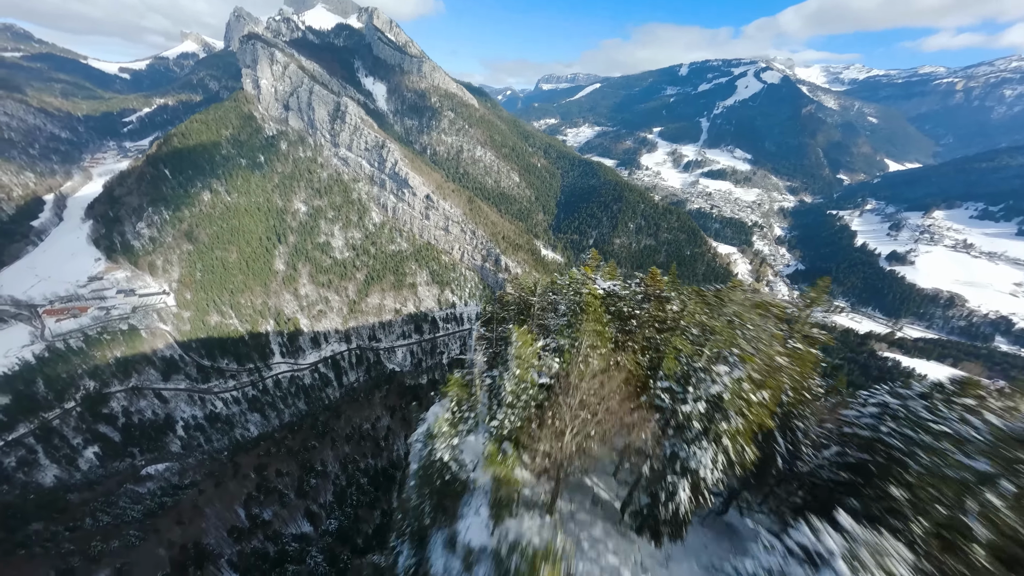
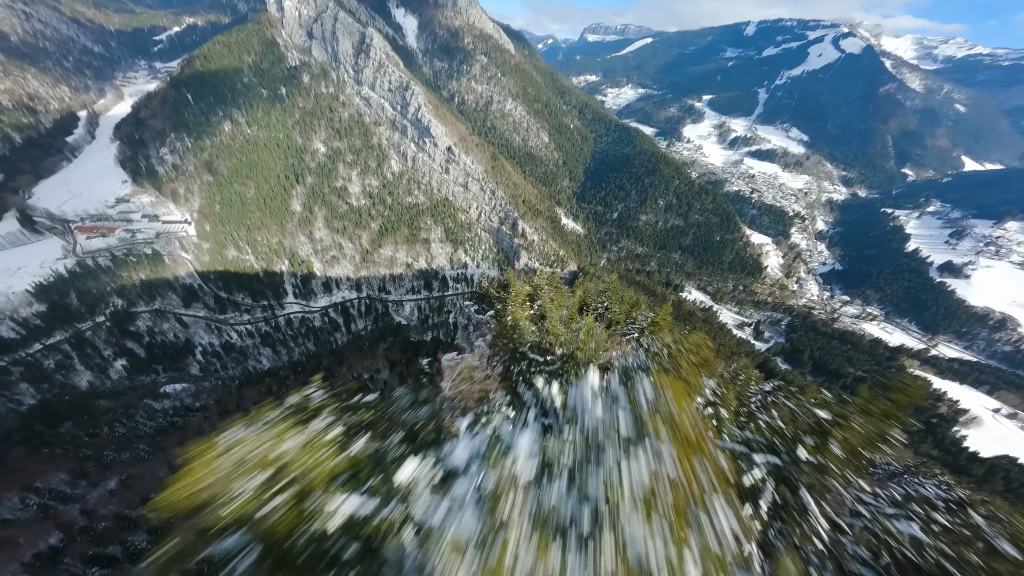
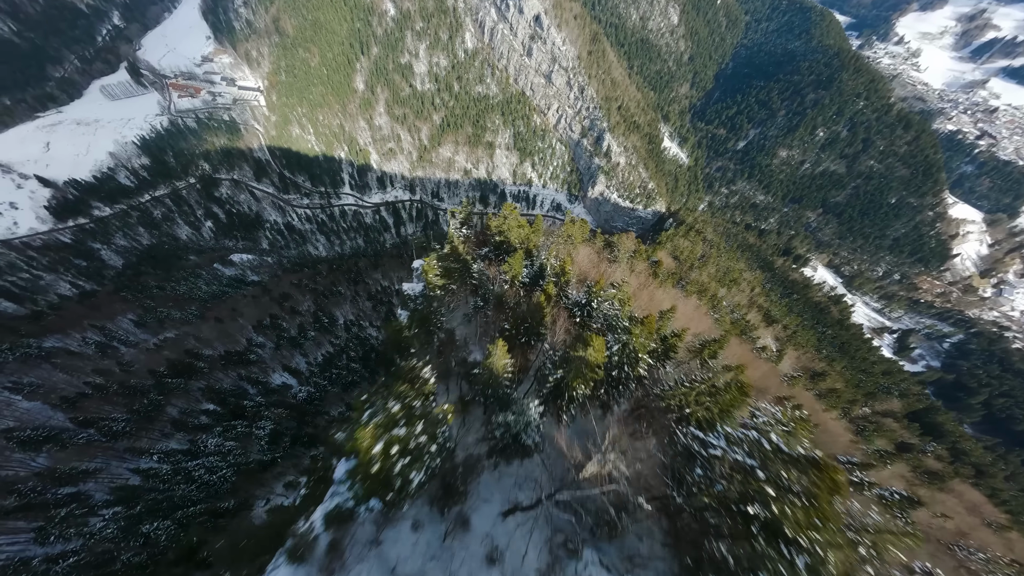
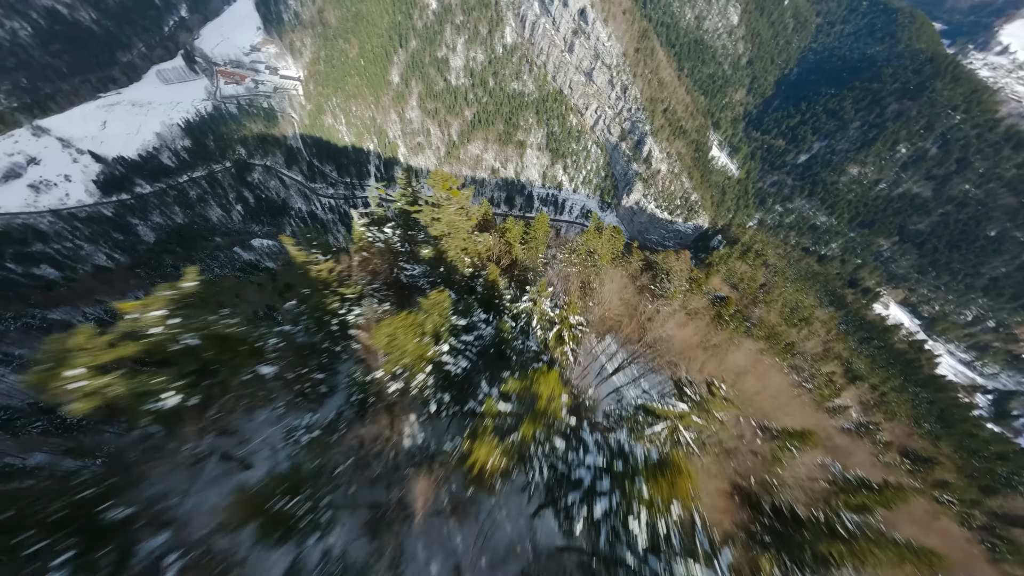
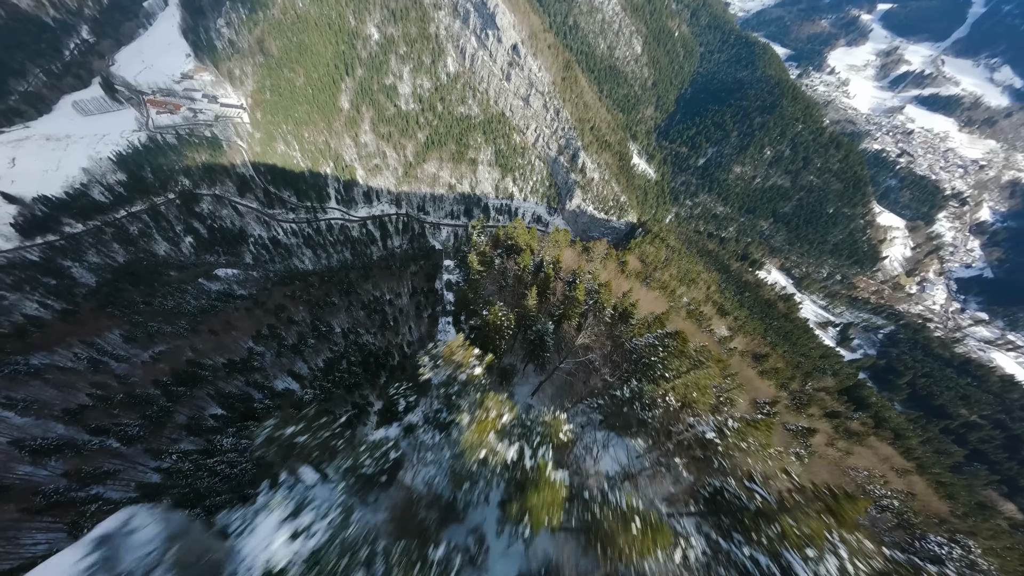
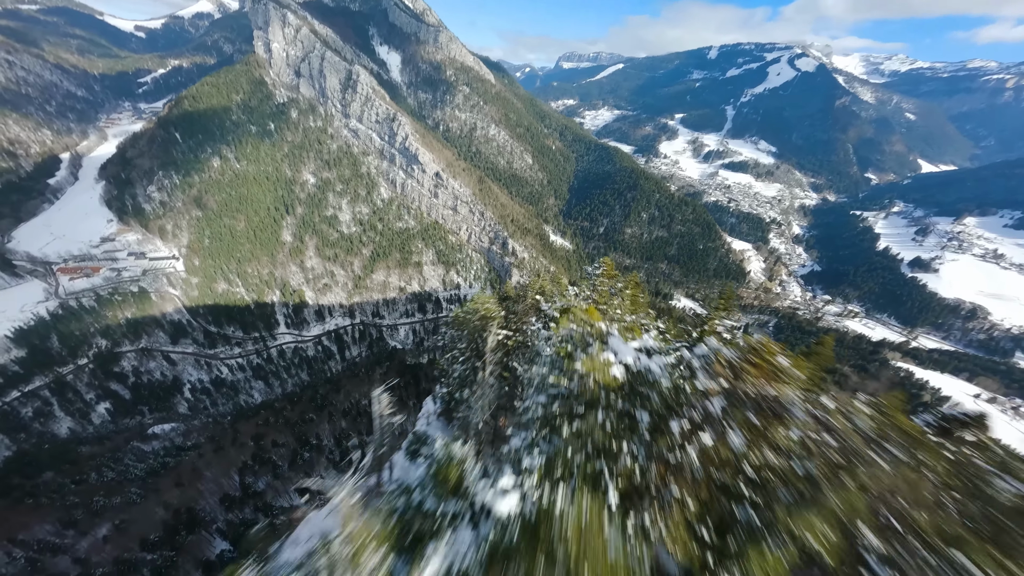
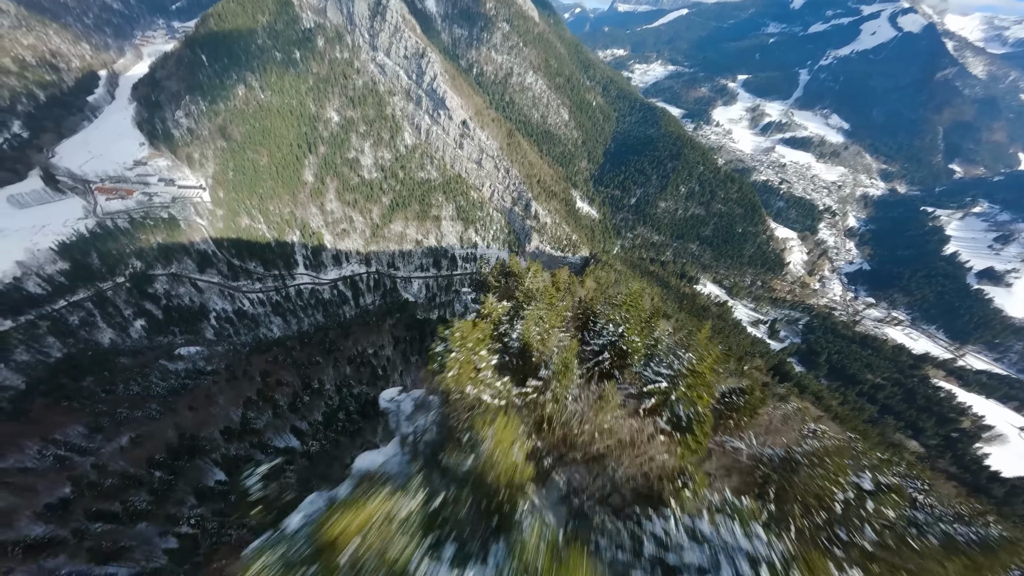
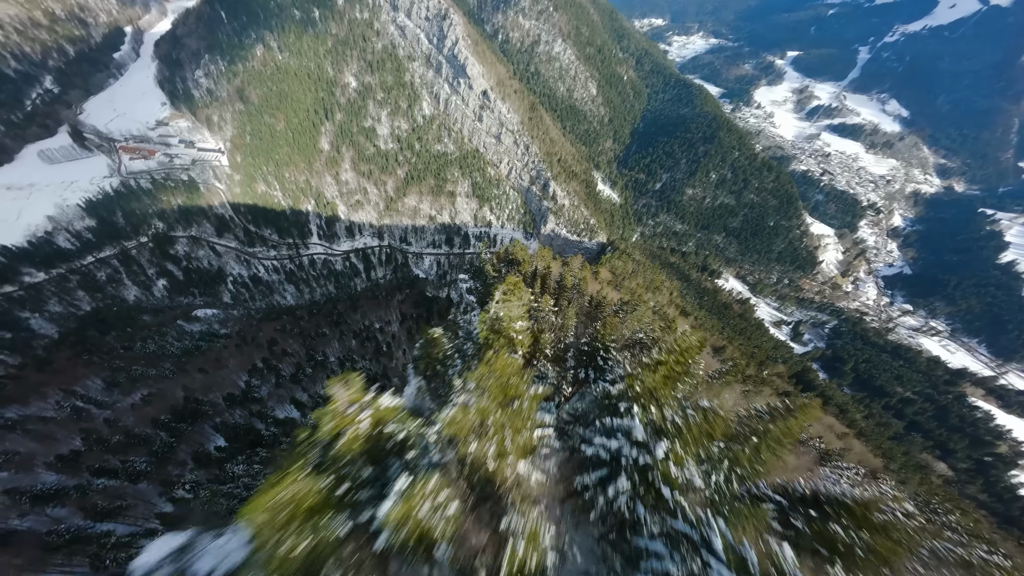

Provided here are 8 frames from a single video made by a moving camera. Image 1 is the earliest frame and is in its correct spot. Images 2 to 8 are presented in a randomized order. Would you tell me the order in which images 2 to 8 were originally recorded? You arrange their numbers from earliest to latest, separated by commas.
6, 2, 7, 8, 5, 3, 4
